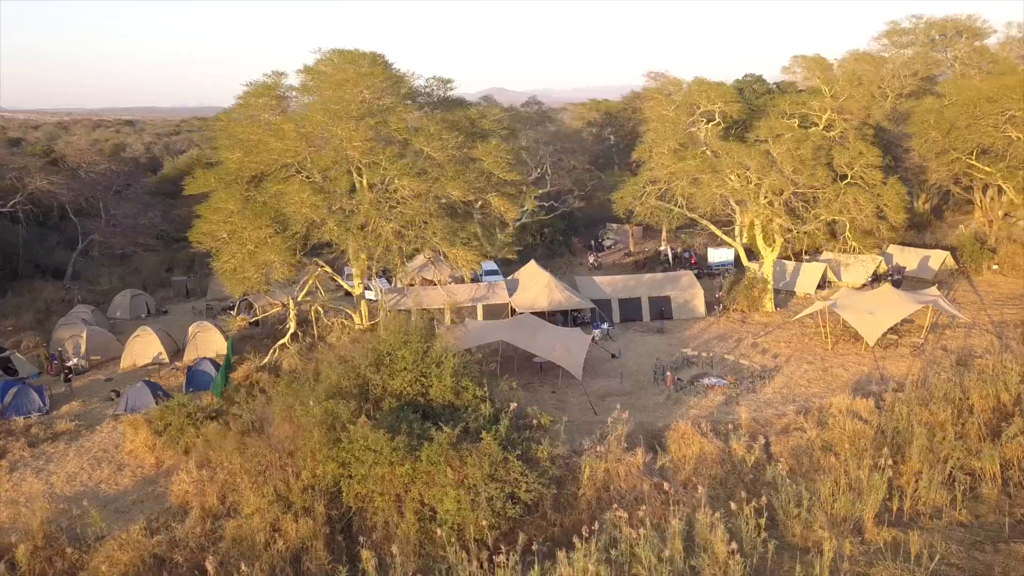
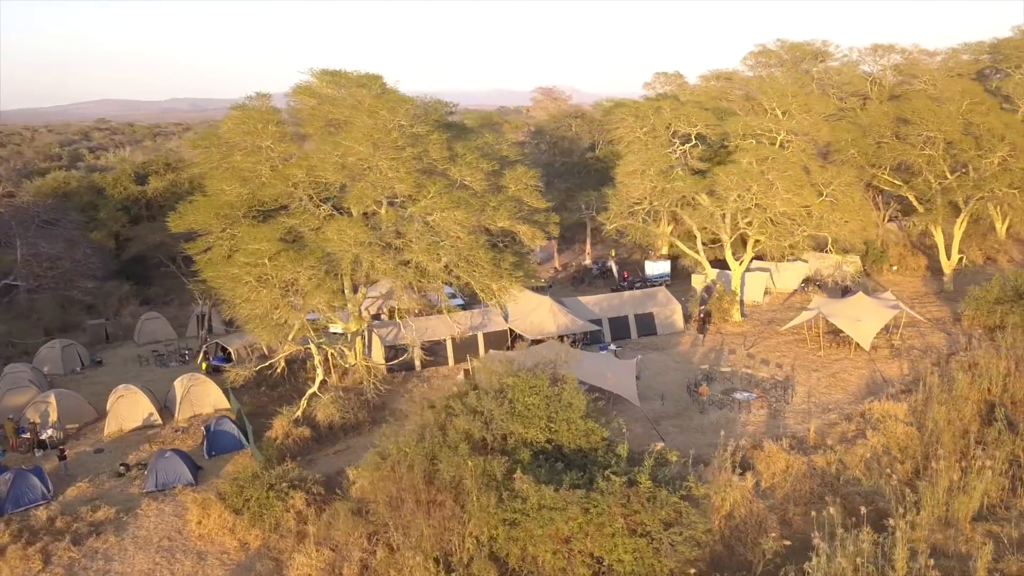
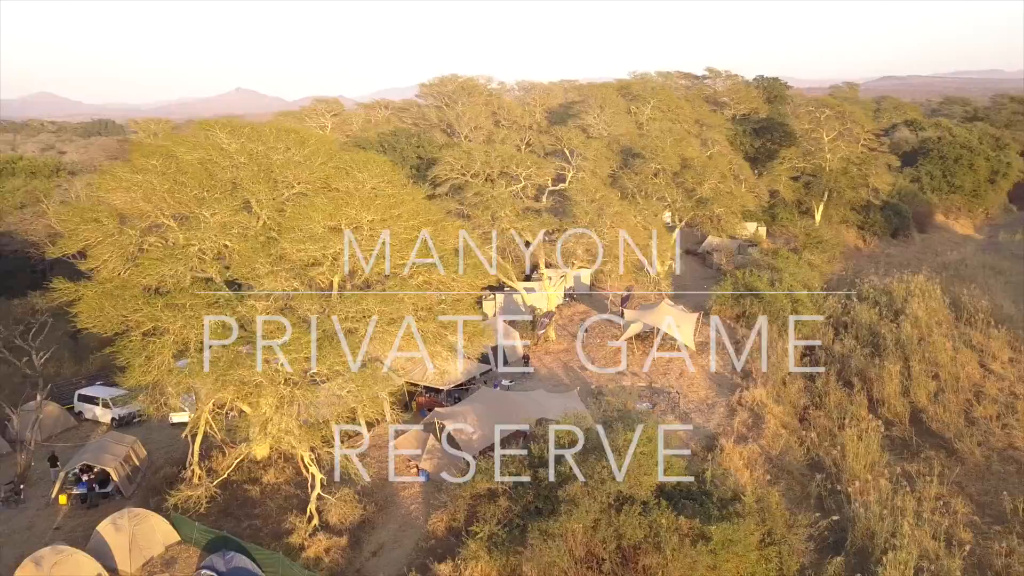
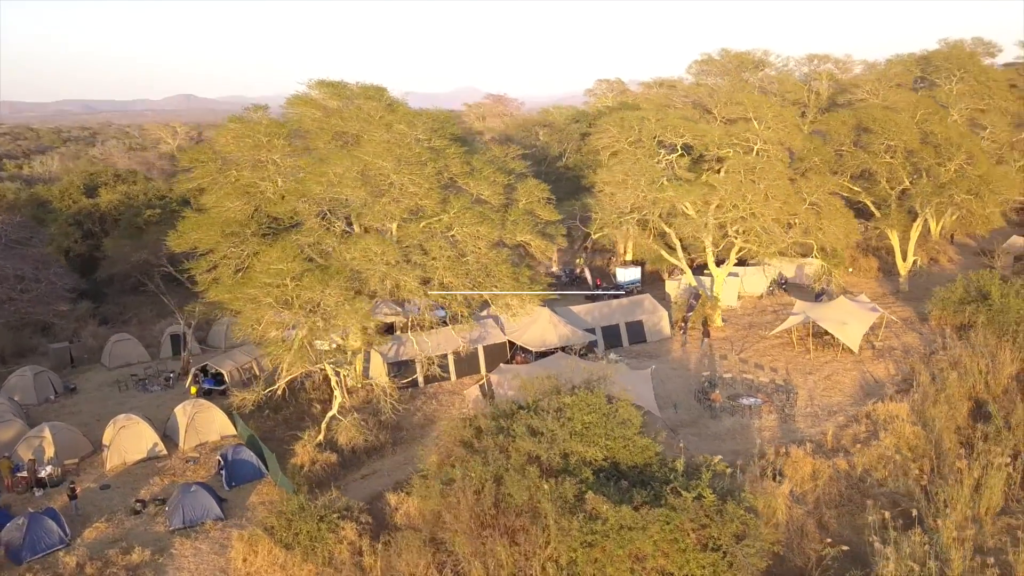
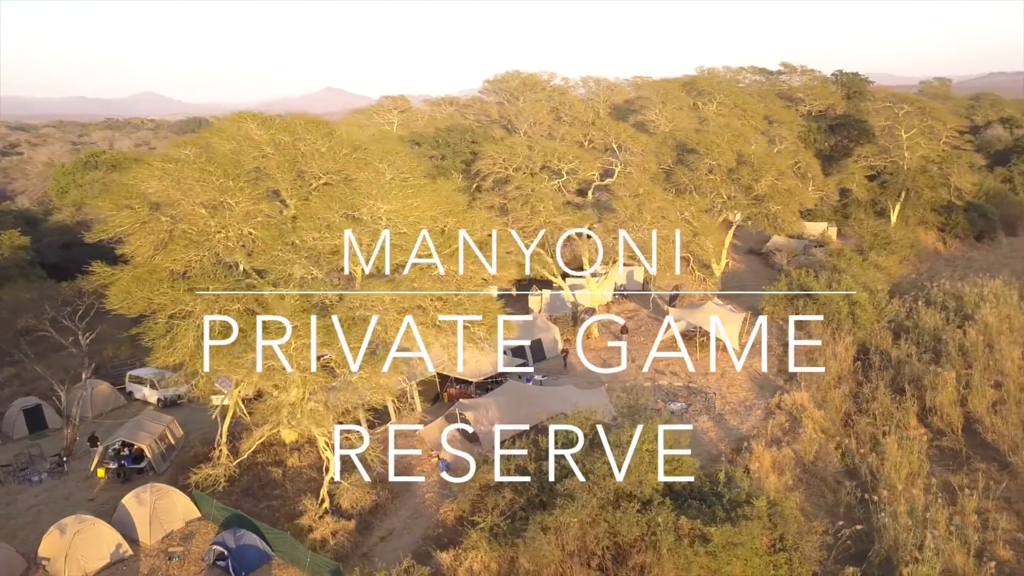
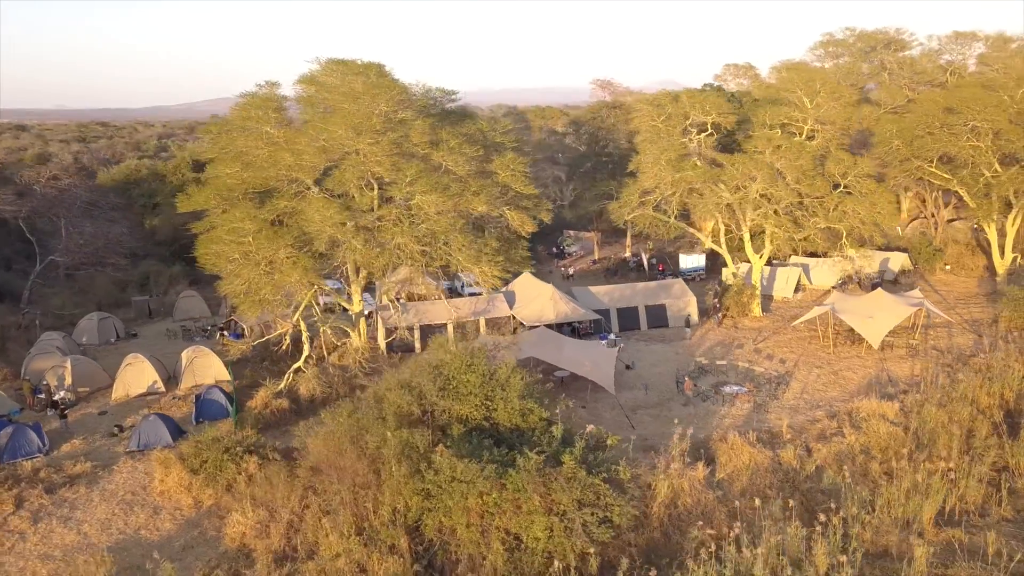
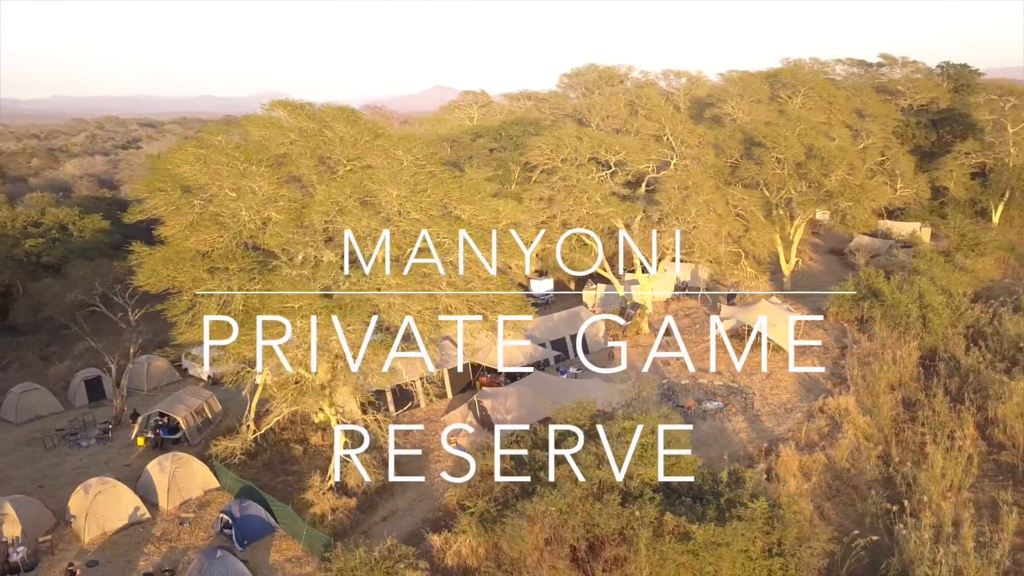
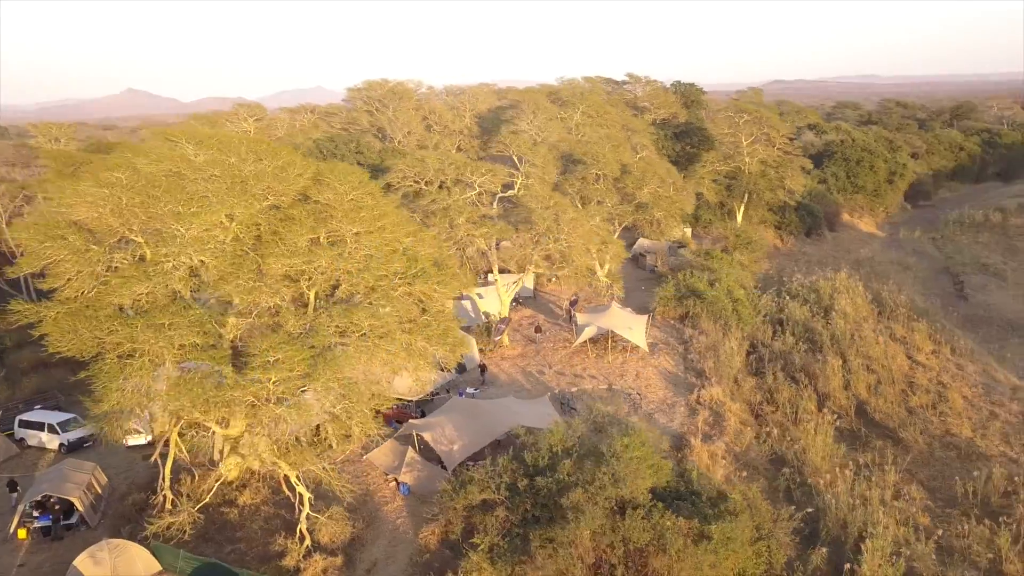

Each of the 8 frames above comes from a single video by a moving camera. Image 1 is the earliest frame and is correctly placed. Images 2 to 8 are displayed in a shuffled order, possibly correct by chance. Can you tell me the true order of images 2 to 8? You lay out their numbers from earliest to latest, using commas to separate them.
6, 2, 4, 7, 5, 3, 8
